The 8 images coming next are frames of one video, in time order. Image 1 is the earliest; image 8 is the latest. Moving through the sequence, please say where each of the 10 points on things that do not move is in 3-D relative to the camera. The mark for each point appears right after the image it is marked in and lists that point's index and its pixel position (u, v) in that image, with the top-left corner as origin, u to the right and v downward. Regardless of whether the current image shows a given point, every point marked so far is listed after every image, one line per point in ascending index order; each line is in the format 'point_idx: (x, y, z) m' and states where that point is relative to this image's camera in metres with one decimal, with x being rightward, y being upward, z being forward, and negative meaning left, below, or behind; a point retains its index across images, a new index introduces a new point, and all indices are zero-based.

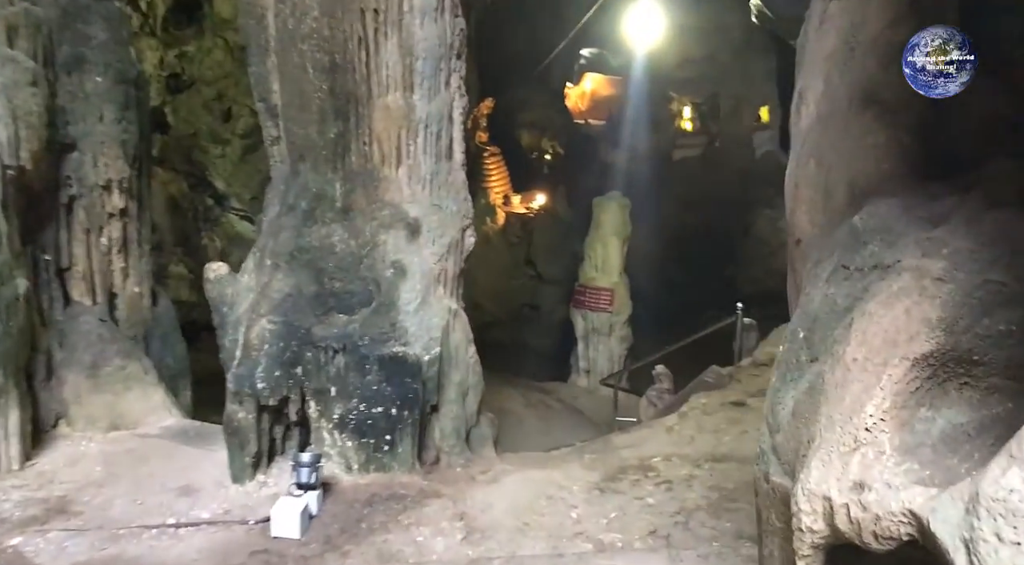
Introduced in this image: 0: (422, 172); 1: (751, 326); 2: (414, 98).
0: (-0.5, +0.6, +4.6) m
1: (+2.1, -0.4, +7.2) m
2: (-0.5, +1.0, +4.5) m
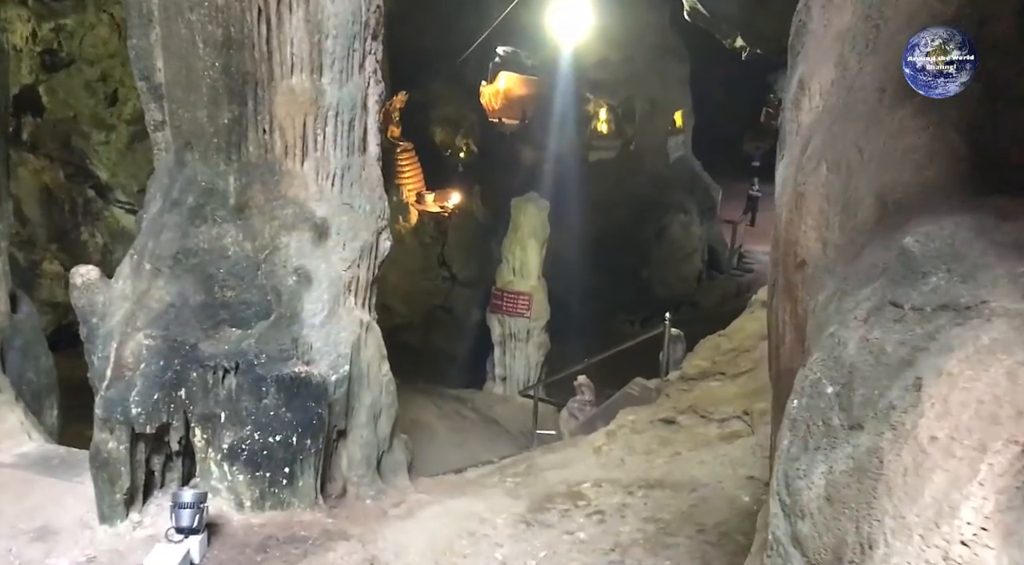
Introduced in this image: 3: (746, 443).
0: (-0.9, +0.6, +4.1) m
1: (+1.4, -0.4, +6.9) m
2: (-0.9, +0.9, +3.9) m
3: (+1.4, -1.0, +5.0) m
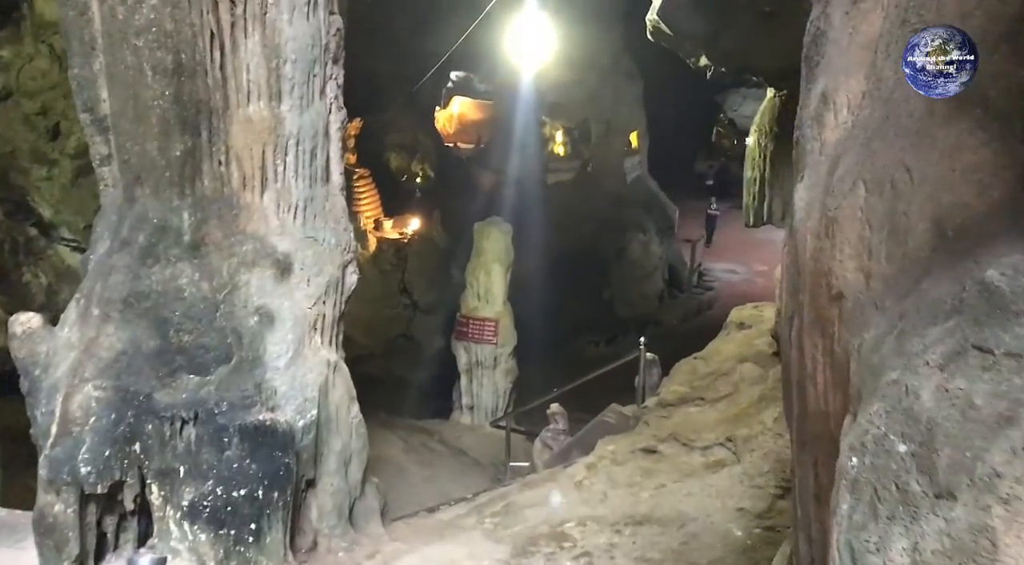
0: (-1.0, +0.4, +3.8) m
1: (+1.2, -0.6, +6.8) m
2: (-1.0, +0.8, +3.7) m
3: (+1.3, -1.1, +4.8) m
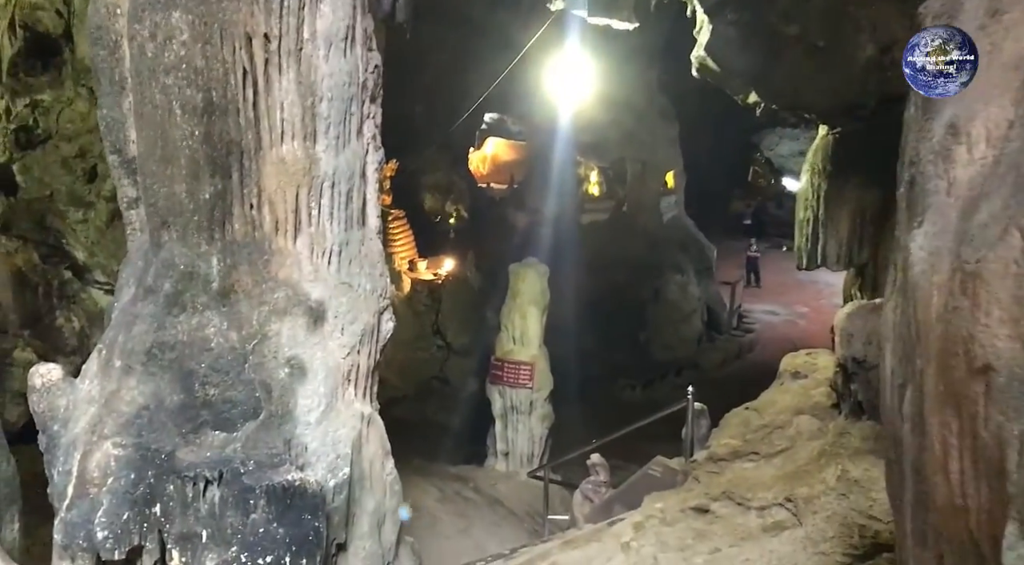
0: (-0.8, +0.2, +3.6) m
1: (+1.5, -1.0, +6.4) m
2: (-0.8, +0.6, +3.5) m
3: (+1.5, -1.3, +4.4) m
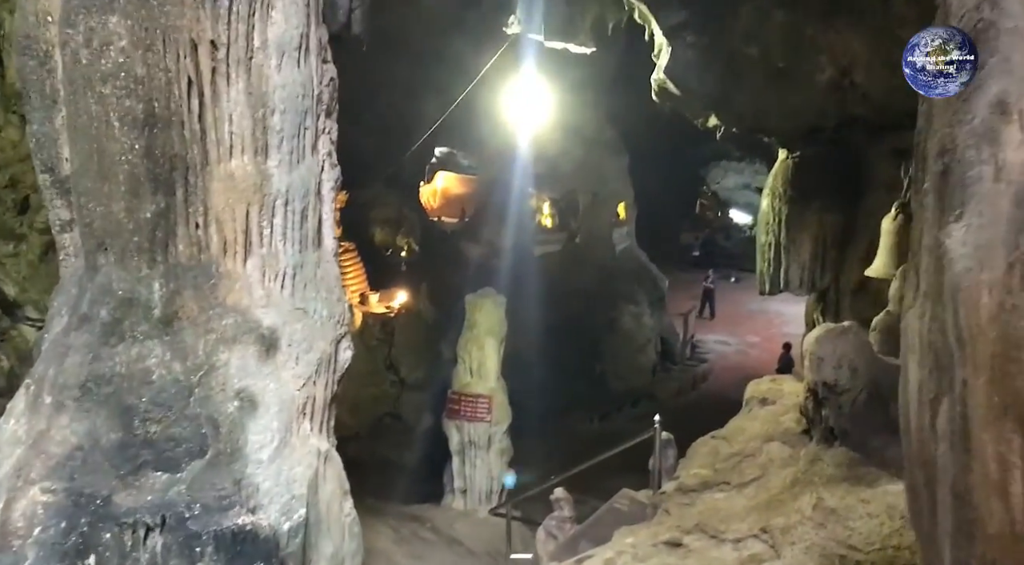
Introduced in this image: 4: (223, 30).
0: (-0.9, +0.1, +3.4) m
1: (+1.2, -1.2, +6.2) m
2: (-1.0, +0.5, +3.3) m
3: (+1.3, -1.5, +4.3) m
4: (-1.1, +0.9, +3.1) m
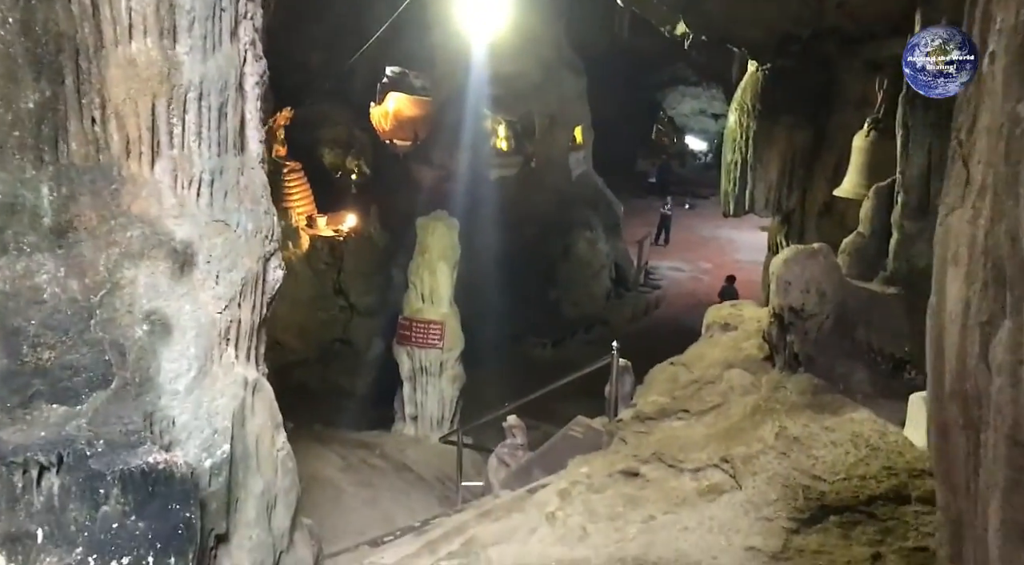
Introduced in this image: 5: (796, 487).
0: (-1.1, +0.4, +2.9) m
1: (+0.8, -0.6, +6.0) m
2: (-1.1, +0.8, +2.8) m
3: (+1.1, -1.1, +4.1) m
4: (-1.2, +1.2, +2.6) m
5: (+1.4, -1.0, +4.1) m
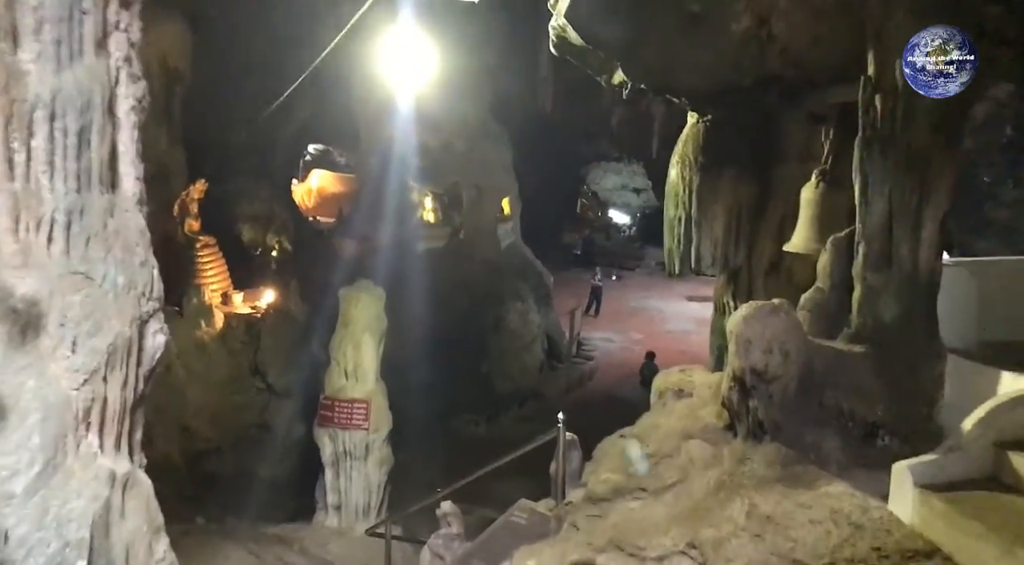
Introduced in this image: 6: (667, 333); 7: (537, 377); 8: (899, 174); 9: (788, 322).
0: (-1.3, +0.2, +2.3) m
1: (+0.4, -1.0, +5.5) m
2: (-1.3, +0.6, +2.2) m
3: (+0.8, -1.3, +3.5) m
4: (-1.4, +1.1, +2.1) m
5: (+1.1, -1.2, +3.5) m
6: (+3.2, -1.0, +17.2) m
7: (+0.4, -1.7, +14.4) m
8: (+2.1, +0.6, +4.5) m
9: (+1.5, -0.2, +4.4) m
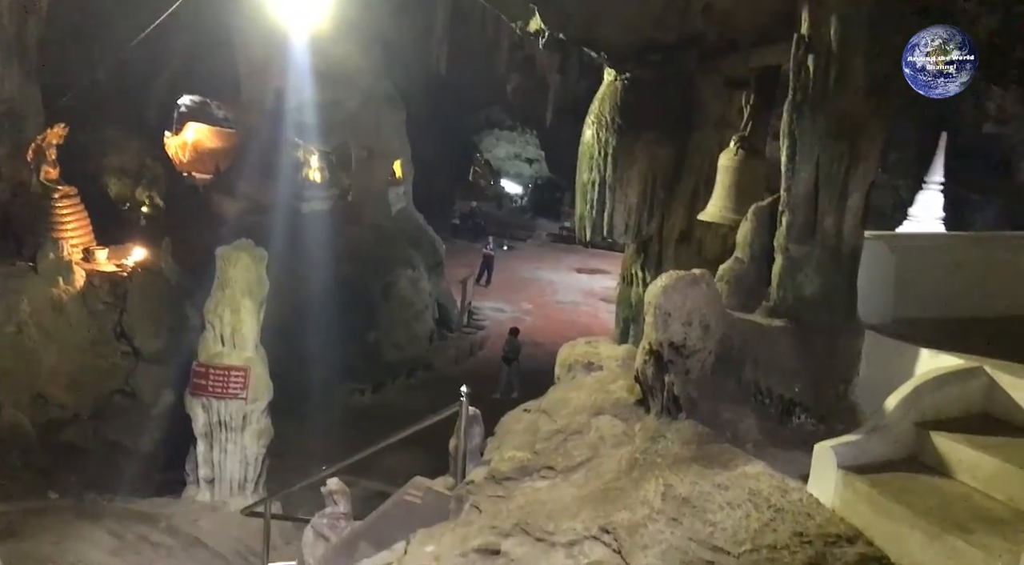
0: (-1.5, +0.4, +1.7) m
1: (-0.2, -0.8, +5.1) m
2: (-1.4, +0.7, +1.6) m
3: (+0.4, -1.2, +3.3) m
4: (-1.5, +1.2, +1.4) m
5: (+0.7, -1.1, +3.3) m
6: (+1.0, -0.4, +17.1) m
7: (-1.4, -1.1, +13.9) m
8: (+1.6, +0.7, +4.3) m
9: (+1.0, -0.1, +4.2) m
